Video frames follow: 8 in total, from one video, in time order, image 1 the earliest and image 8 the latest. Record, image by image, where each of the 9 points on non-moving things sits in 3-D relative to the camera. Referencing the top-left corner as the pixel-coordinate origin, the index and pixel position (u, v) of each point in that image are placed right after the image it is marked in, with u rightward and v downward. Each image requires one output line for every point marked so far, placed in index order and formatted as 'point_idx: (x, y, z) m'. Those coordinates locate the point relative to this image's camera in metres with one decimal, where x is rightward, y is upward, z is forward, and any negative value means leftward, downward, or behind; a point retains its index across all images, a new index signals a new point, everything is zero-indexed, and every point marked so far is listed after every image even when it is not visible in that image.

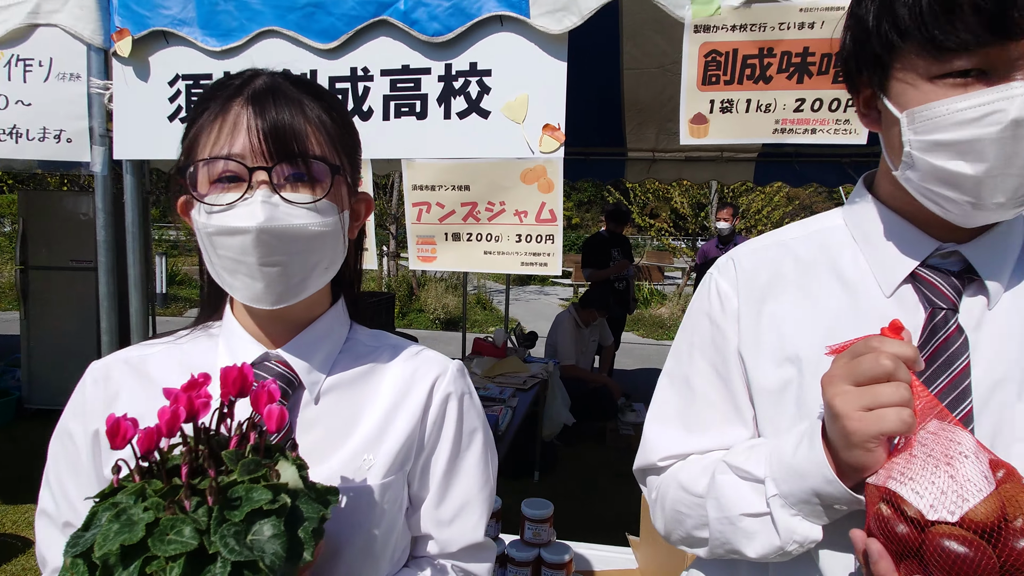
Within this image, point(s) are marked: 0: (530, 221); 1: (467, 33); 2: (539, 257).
0: (+0.1, +0.2, +1.8) m
1: (-0.1, +0.8, +1.8) m
2: (+0.1, +0.1, +1.8) m
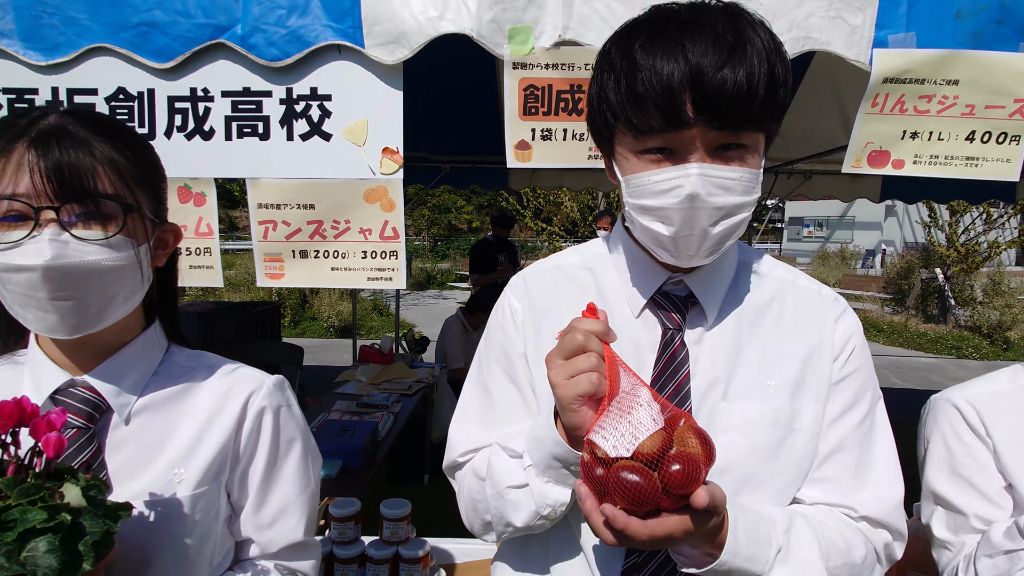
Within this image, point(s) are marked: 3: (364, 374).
0: (-0.5, +0.2, +1.9) m
1: (-0.7, +0.8, +1.8) m
2: (-0.5, +0.1, +1.9) m
3: (-1.2, -0.7, +4.2) m
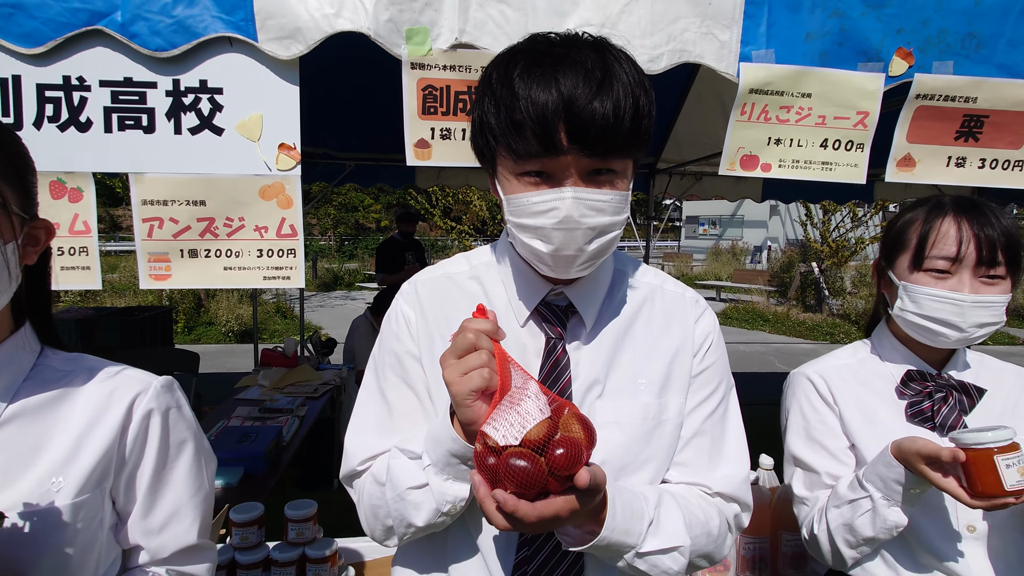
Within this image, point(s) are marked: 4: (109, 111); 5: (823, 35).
0: (-0.9, +0.2, +1.9) m
1: (-1.1, +0.8, +1.8) m
2: (-0.8, +0.1, +1.9) m
3: (-1.8, -0.7, +4.0) m
4: (-1.3, +0.6, +1.8) m
5: (+1.1, +0.9, +1.9) m
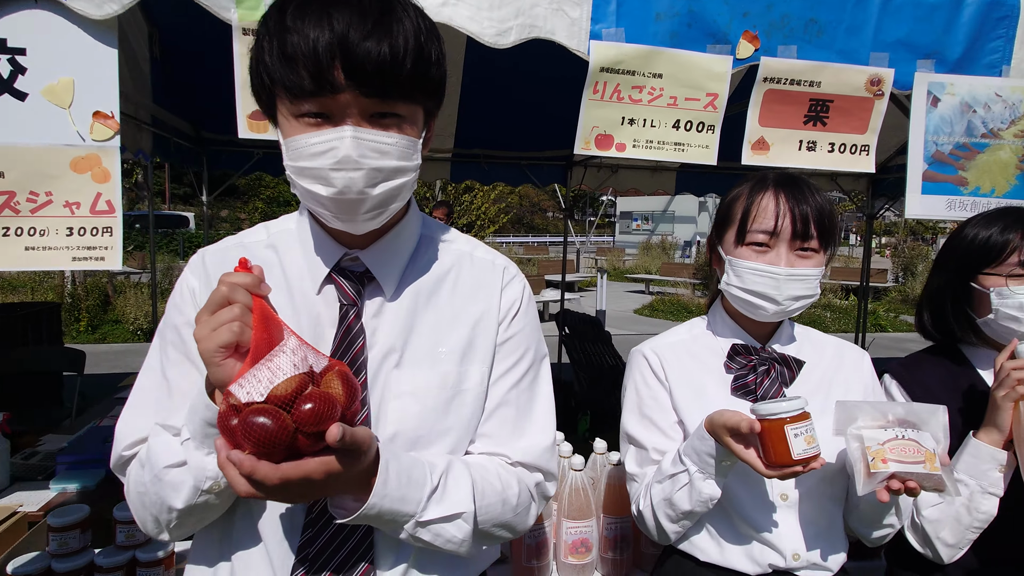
0: (-1.4, +0.2, +1.7) m
1: (-1.6, +0.8, +1.6) m
2: (-1.3, +0.1, +1.7) m
3: (-2.5, -0.6, +3.8) m
4: (-1.8, +0.6, +1.6) m
5: (+0.6, +1.0, +1.9) m
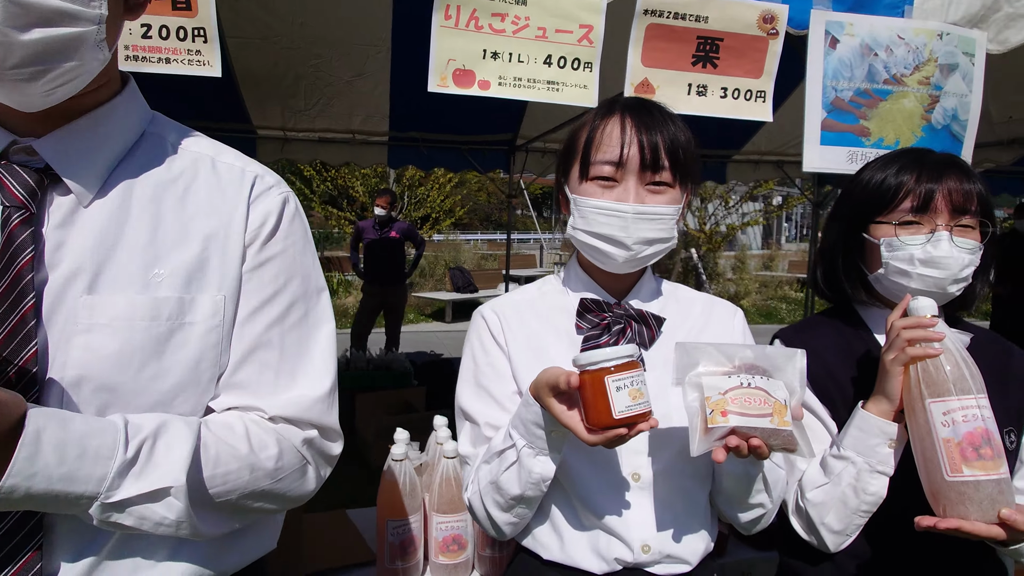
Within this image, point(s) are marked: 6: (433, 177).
0: (-1.8, +0.4, +1.4) m
1: (-2.0, +1.0, +1.2) m
2: (-1.8, +0.2, +1.4) m
3: (-3.1, -0.5, +3.4) m
4: (-2.3, +0.8, +1.2) m
5: (+0.1, +1.1, +1.7) m
6: (-2.0, +2.8, +13.6) m
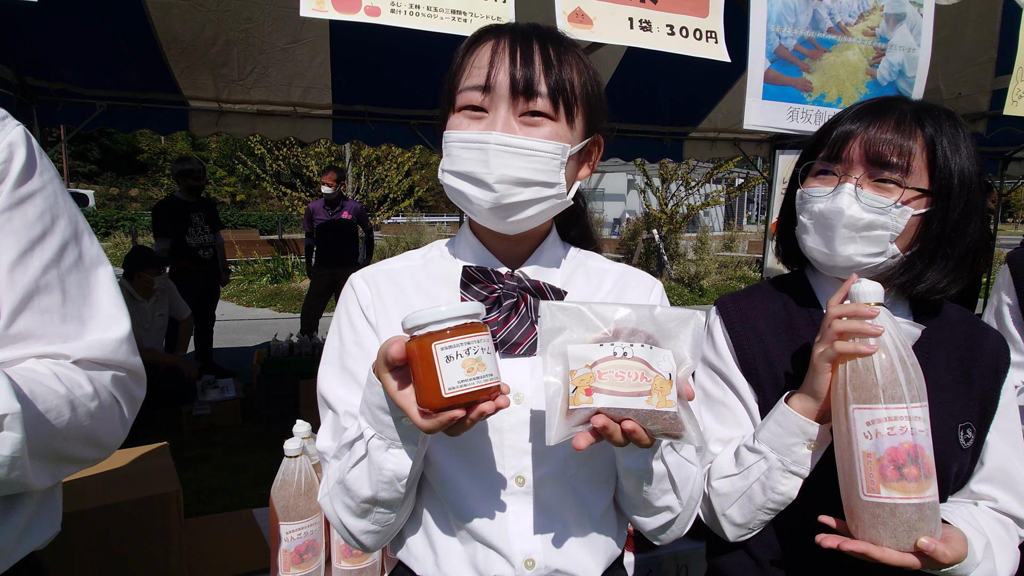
0: (-2.1, +0.4, +1.1) m
1: (-2.3, +1.0, +0.9) m
2: (-2.1, +0.3, +1.1) m
3: (-3.5, -0.4, +3.0) m
4: (-2.6, +0.8, +0.8) m
5: (-0.2, +1.2, +1.4) m
6: (-3.0, +3.2, +13.1) m
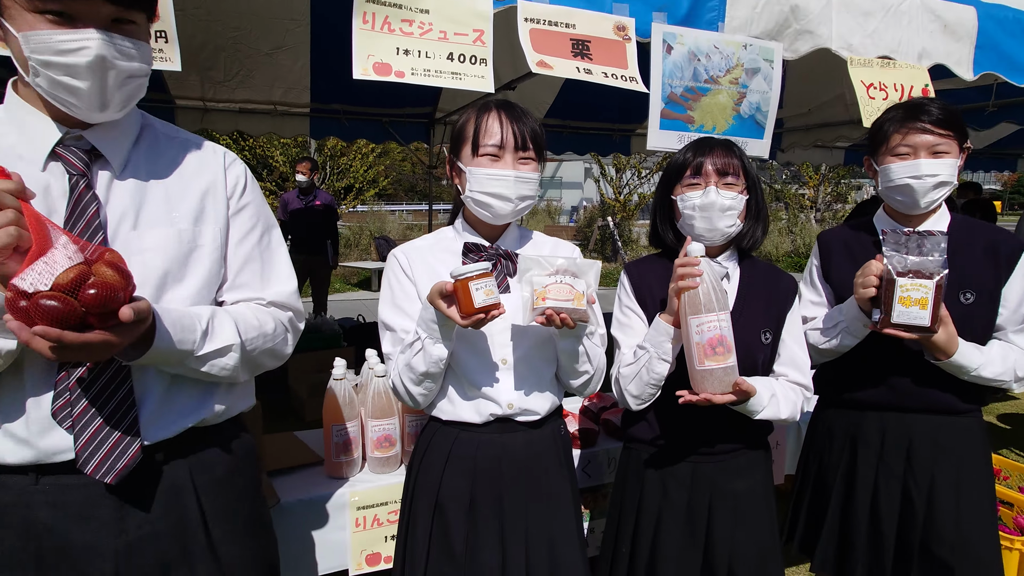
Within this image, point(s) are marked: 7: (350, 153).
0: (-2.2, +0.5, +1.7) m
1: (-2.3, +1.1, +1.5) m
2: (-2.1, +0.4, +1.7) m
3: (-3.6, -0.3, +3.5) m
4: (-2.6, +0.9, +1.4) m
5: (-0.3, +1.3, +2.2) m
6: (-3.9, +3.5, +13.6) m
7: (-4.1, +3.4, +13.9) m
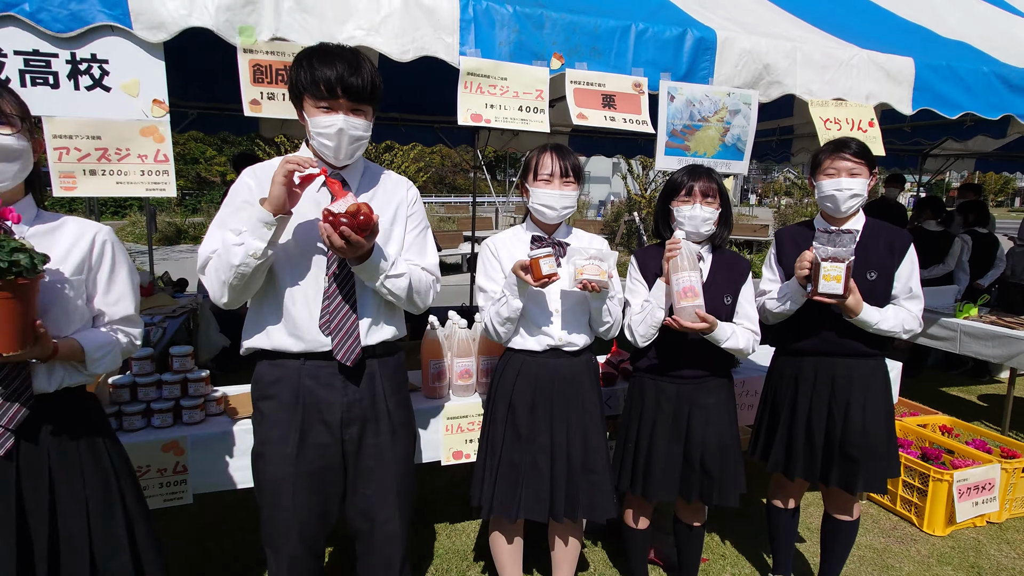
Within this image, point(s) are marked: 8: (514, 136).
0: (-1.9, +0.7, +2.9) m
1: (-2.1, +1.2, +2.6) m
2: (-1.8, +0.5, +2.9) m
3: (-3.3, -0.1, +4.8) m
4: (-2.3, +1.0, +2.6) m
5: (0.0, +1.5, +3.2) m
6: (-3.0, +3.9, +14.8) m
7: (-3.2, +3.8, +15.1) m
8: (+0.1, +2.3, +8.2) m
